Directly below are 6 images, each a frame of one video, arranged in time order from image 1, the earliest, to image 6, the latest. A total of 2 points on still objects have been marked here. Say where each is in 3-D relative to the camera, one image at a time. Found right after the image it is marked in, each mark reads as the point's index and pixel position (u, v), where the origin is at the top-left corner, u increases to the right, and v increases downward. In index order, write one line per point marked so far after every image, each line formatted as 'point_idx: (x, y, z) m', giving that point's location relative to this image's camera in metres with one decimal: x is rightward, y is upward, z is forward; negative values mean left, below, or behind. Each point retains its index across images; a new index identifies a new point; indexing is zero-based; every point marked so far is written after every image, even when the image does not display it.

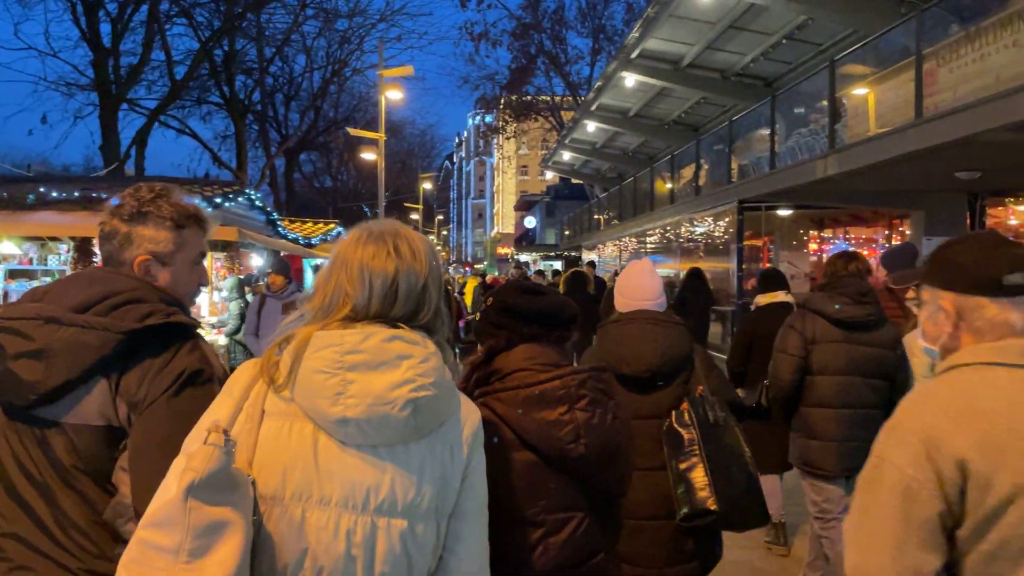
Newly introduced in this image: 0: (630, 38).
0: (+2.2, +4.7, +14.5) m
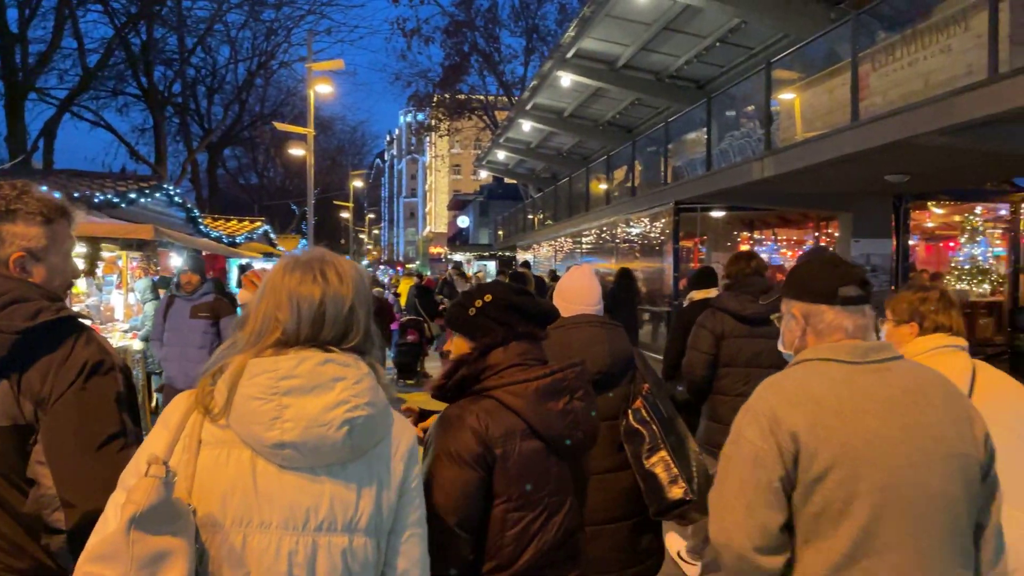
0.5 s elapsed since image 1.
0: (+1.0, +4.7, +14.4) m
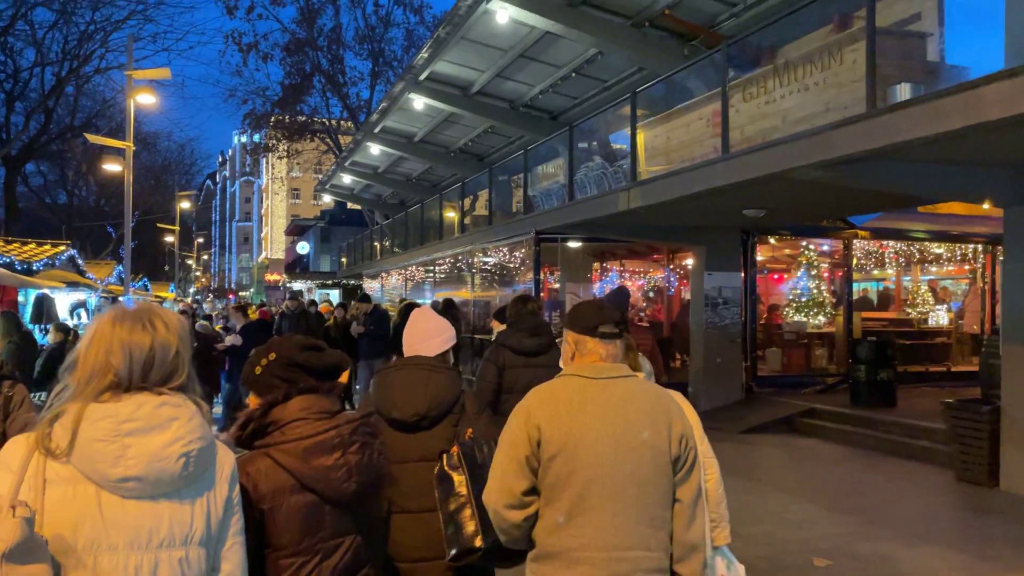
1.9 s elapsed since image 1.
0: (-1.7, +4.1, +13.8) m
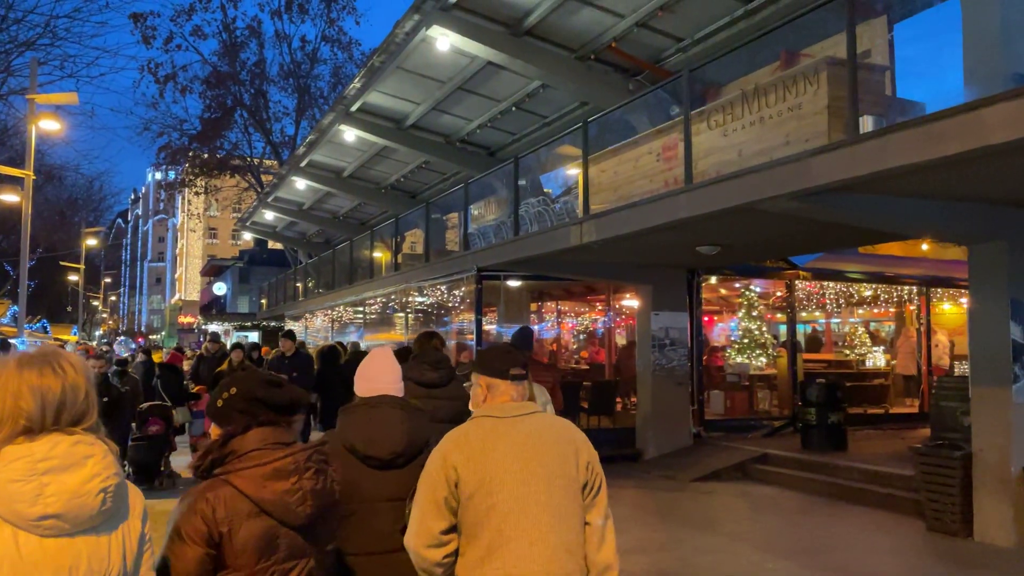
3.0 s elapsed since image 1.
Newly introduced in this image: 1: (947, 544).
0: (-2.8, +3.4, +13.1) m
1: (+3.7, -2.2, +6.5) m
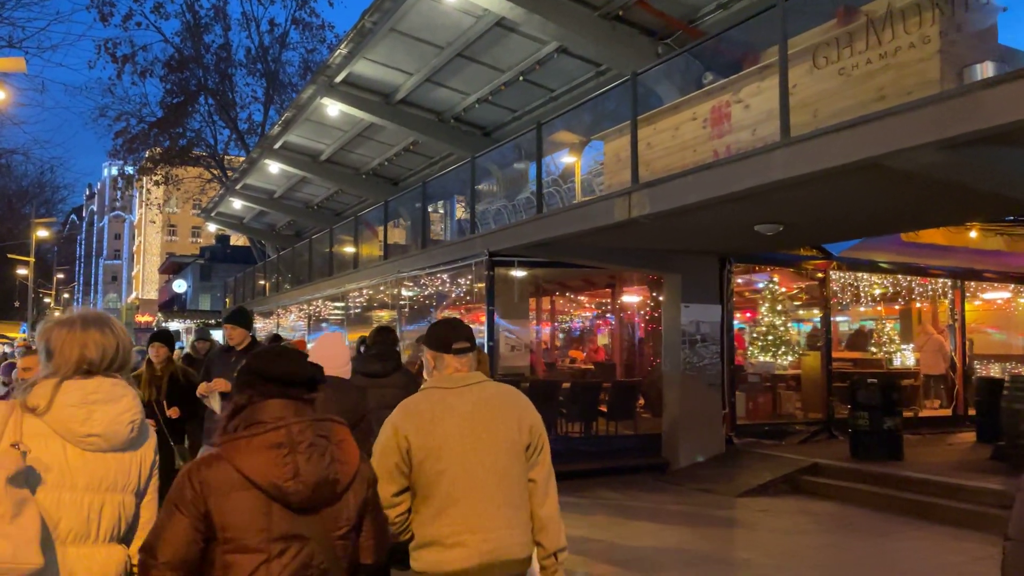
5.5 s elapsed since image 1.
0: (-2.7, +3.6, +11.7) m
1: (+4.1, -2.0, +5.4) m
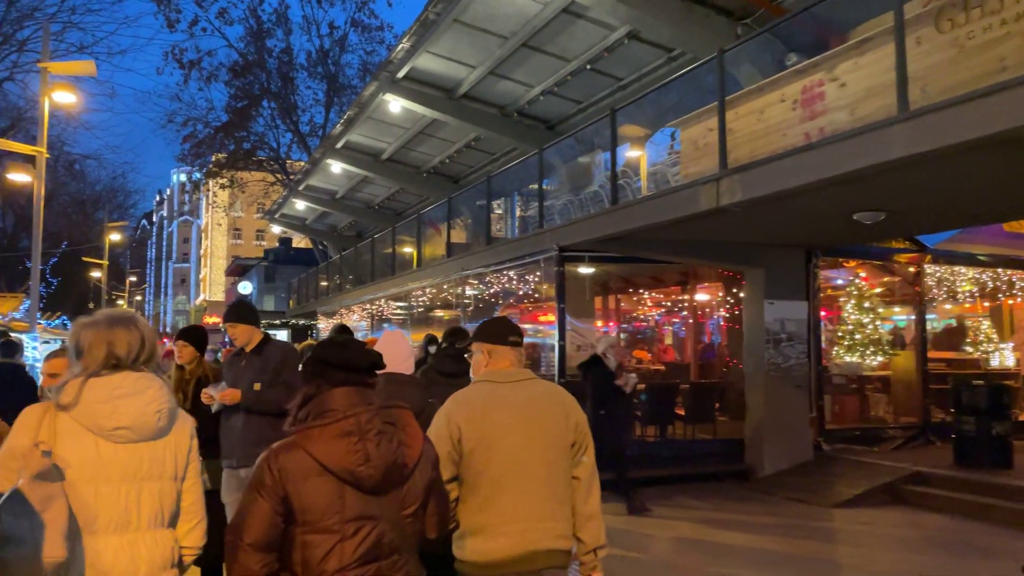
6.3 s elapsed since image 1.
0: (-1.7, +3.6, +11.5) m
1: (+4.6, -2.0, +4.7) m
